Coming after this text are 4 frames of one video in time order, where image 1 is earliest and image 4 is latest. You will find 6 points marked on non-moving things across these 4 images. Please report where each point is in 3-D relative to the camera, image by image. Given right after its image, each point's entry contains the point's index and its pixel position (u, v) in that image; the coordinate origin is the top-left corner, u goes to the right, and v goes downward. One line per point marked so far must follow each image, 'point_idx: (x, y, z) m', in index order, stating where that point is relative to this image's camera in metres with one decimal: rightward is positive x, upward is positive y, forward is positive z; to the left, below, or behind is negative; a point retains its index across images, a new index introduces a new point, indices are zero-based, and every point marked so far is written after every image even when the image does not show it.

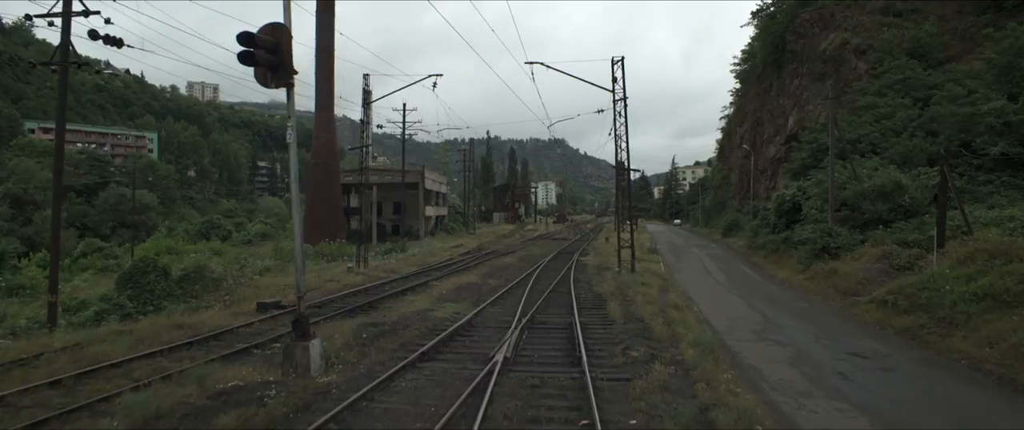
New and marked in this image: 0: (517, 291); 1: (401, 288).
0: (+0.2, -2.4, +19.6) m
1: (-3.6, -2.3, +19.9) m
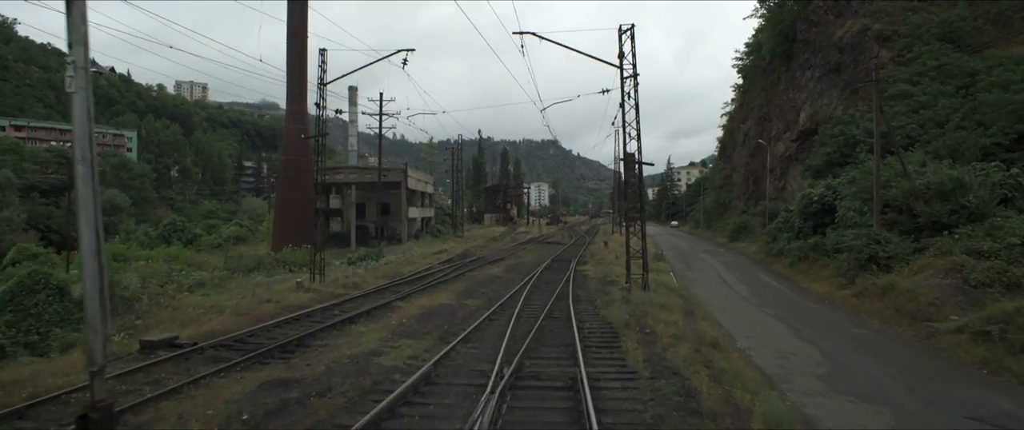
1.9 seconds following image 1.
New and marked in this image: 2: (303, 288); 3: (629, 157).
0: (-0.2, -2.5, +15.3) m
1: (-4.0, -2.4, +15.7) m
2: (-6.6, -2.3, +19.7) m
3: (+3.6, +1.9, +19.2) m
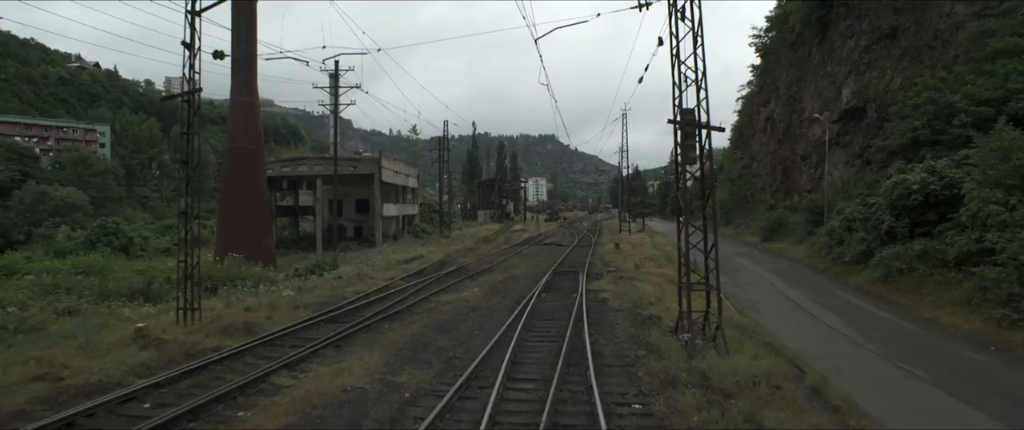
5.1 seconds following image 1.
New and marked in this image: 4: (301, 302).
0: (-0.6, -2.5, +7.6) m
1: (-4.4, -2.5, +7.9) m
2: (-7.0, -2.4, +11.9) m
3: (+3.2, +1.9, +11.5) m
4: (-6.1, -2.5, +18.1) m
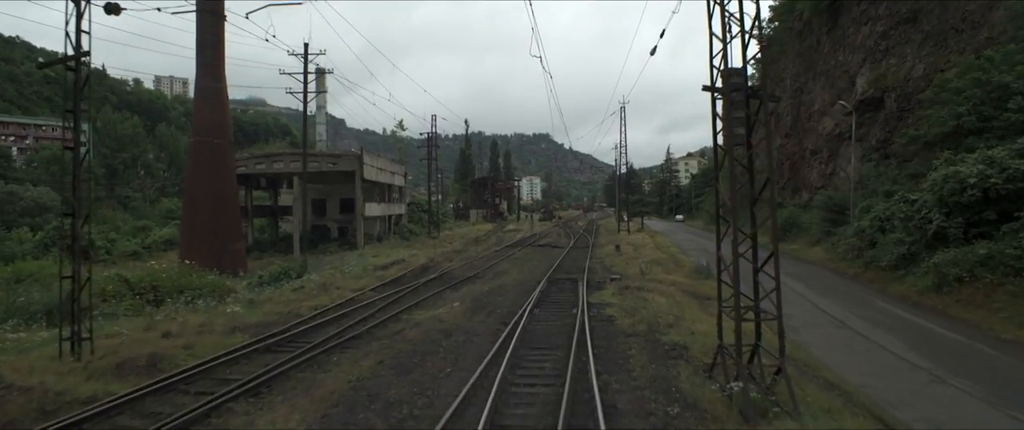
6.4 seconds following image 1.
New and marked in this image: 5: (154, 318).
0: (-0.8, -2.5, +4.5) m
1: (-4.6, -2.5, +4.8) m
2: (-7.3, -2.4, +8.8) m
3: (+2.9, +1.9, +8.4) m
4: (-6.4, -2.5, +14.9) m
5: (-8.6, -2.3, +15.1) m
